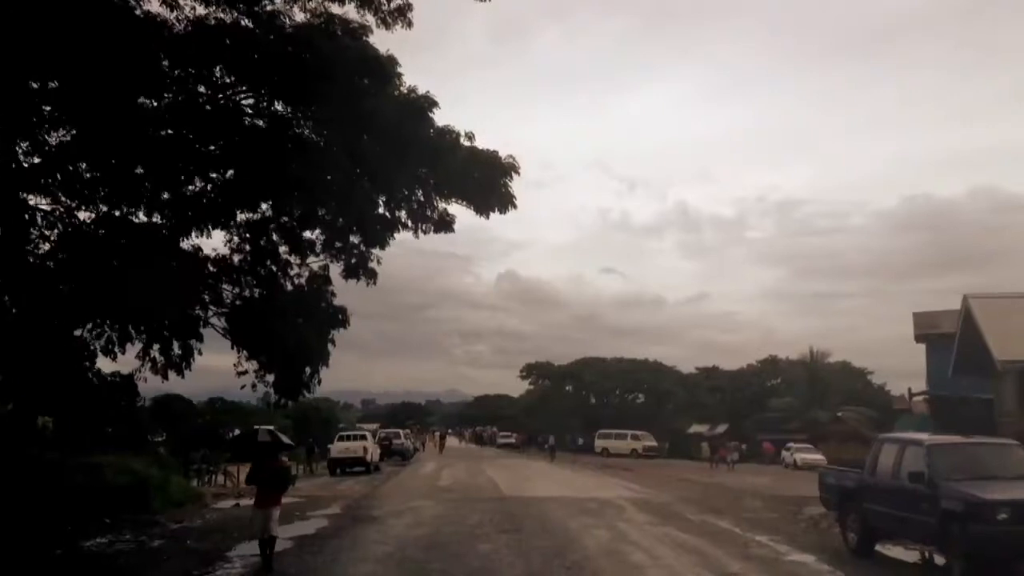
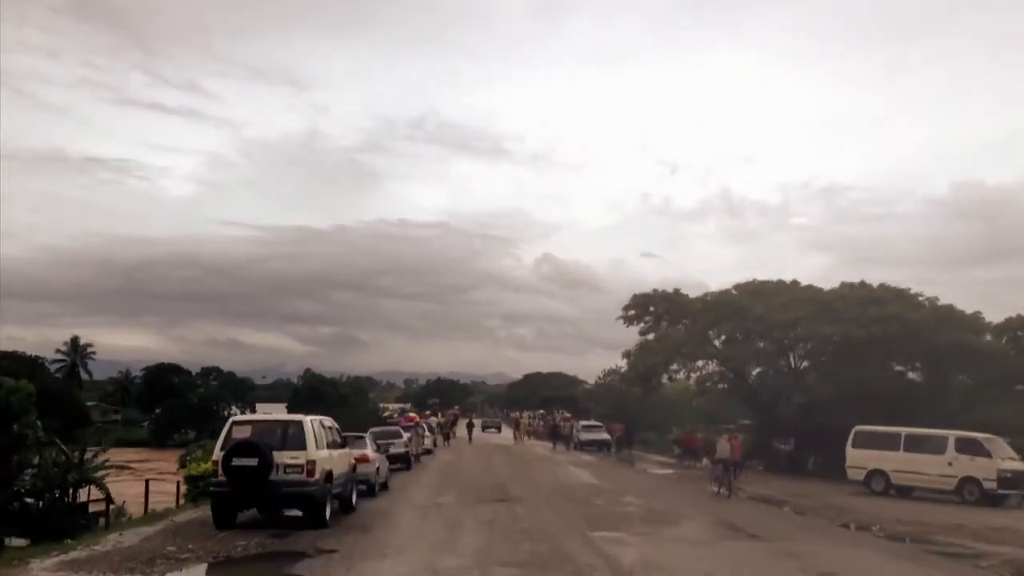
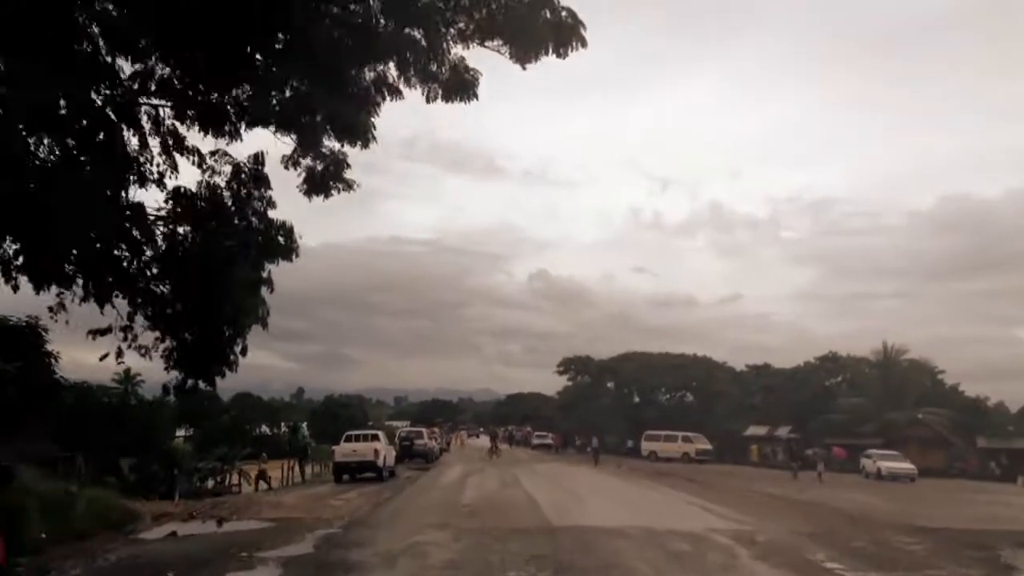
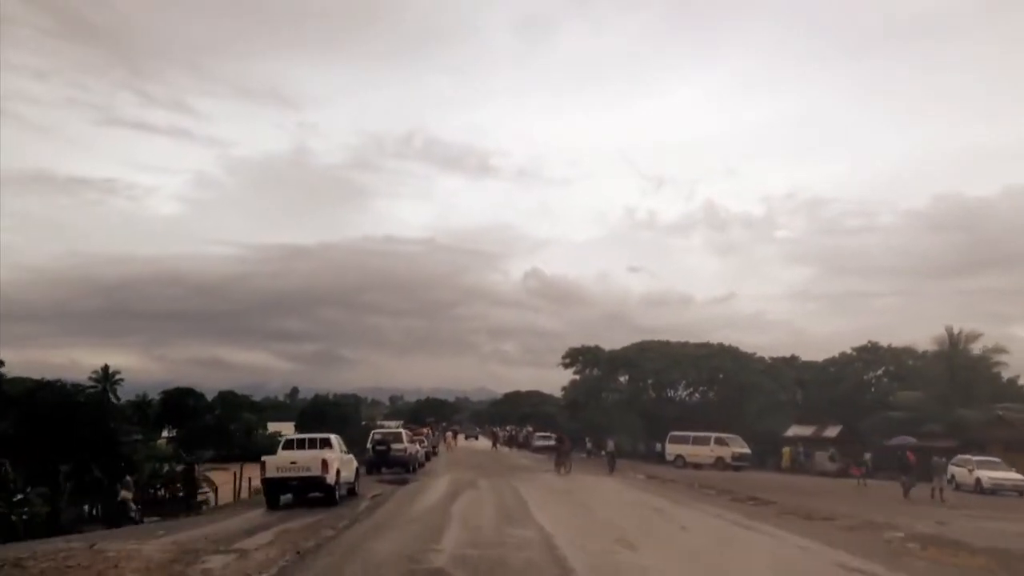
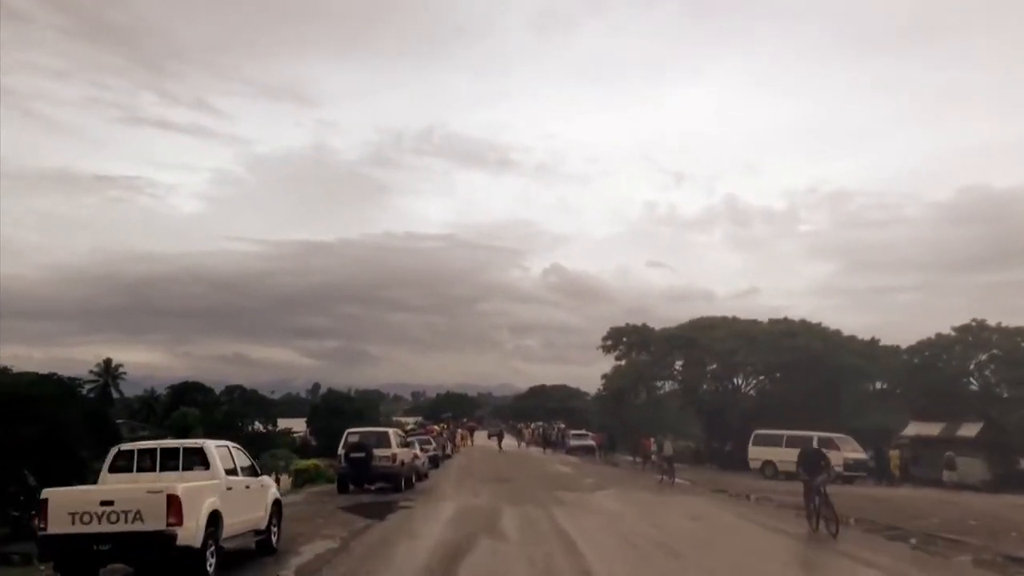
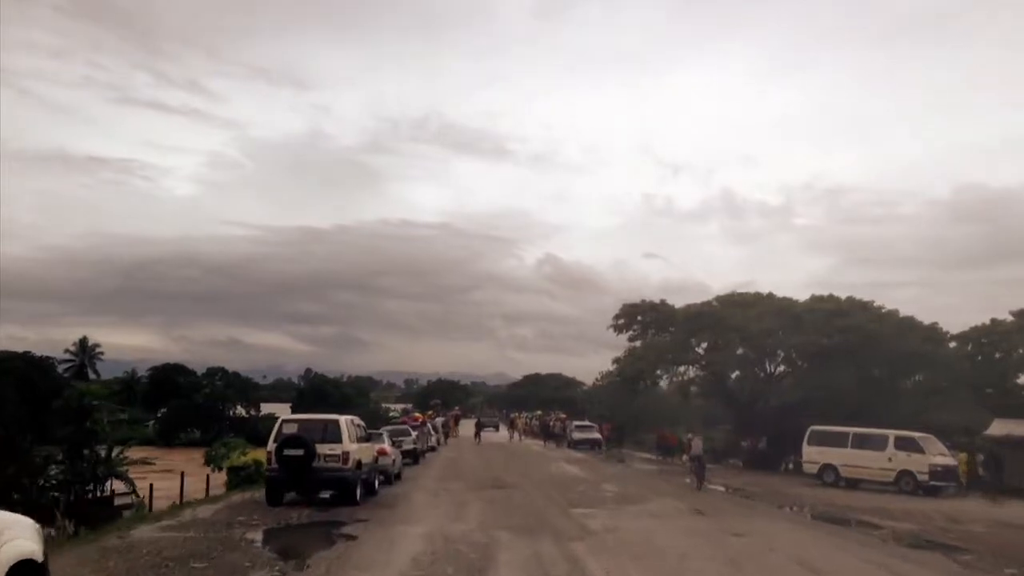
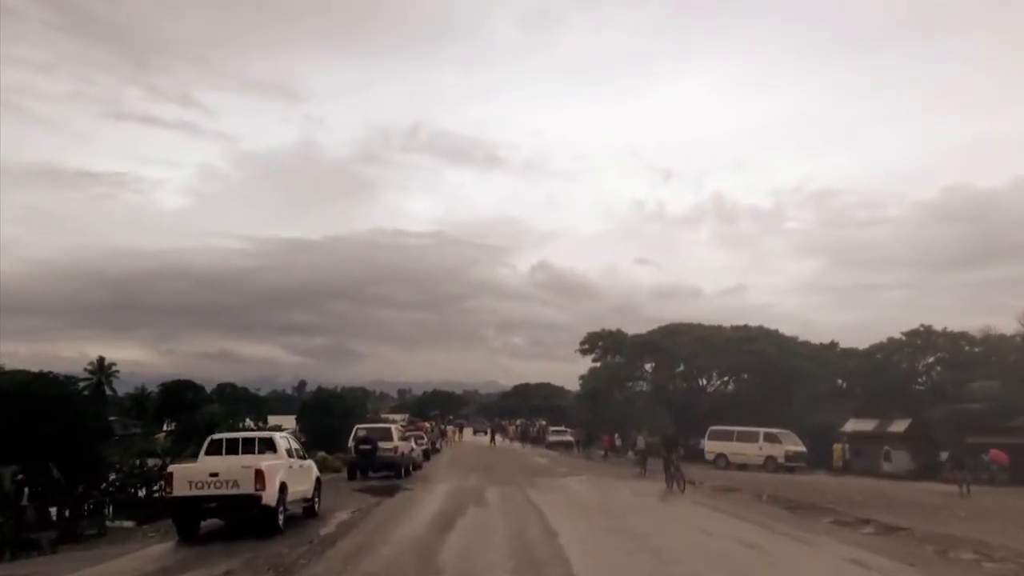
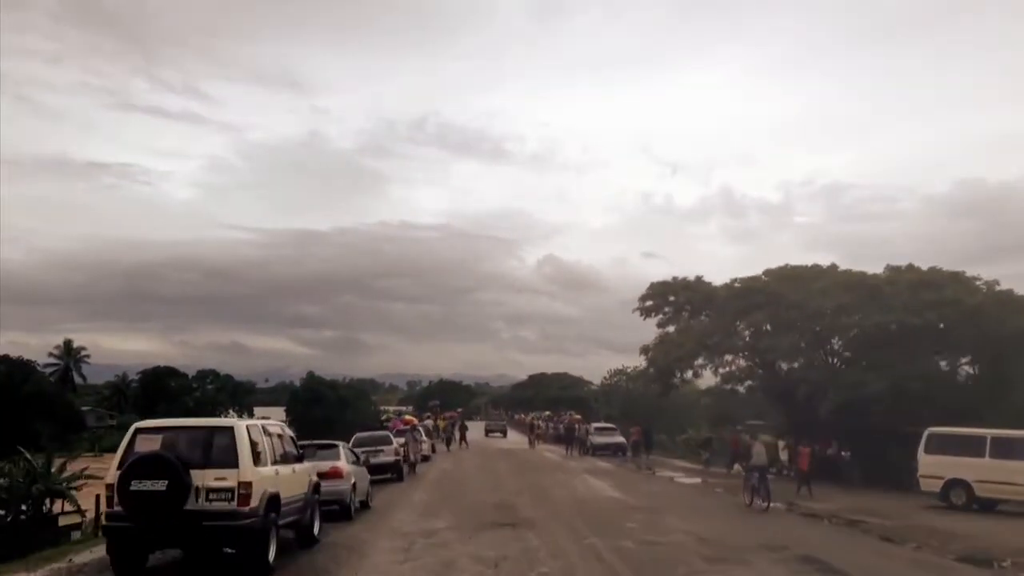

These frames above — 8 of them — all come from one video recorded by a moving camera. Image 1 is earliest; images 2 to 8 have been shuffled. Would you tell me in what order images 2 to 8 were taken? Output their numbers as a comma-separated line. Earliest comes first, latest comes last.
3, 4, 7, 5, 6, 2, 8
